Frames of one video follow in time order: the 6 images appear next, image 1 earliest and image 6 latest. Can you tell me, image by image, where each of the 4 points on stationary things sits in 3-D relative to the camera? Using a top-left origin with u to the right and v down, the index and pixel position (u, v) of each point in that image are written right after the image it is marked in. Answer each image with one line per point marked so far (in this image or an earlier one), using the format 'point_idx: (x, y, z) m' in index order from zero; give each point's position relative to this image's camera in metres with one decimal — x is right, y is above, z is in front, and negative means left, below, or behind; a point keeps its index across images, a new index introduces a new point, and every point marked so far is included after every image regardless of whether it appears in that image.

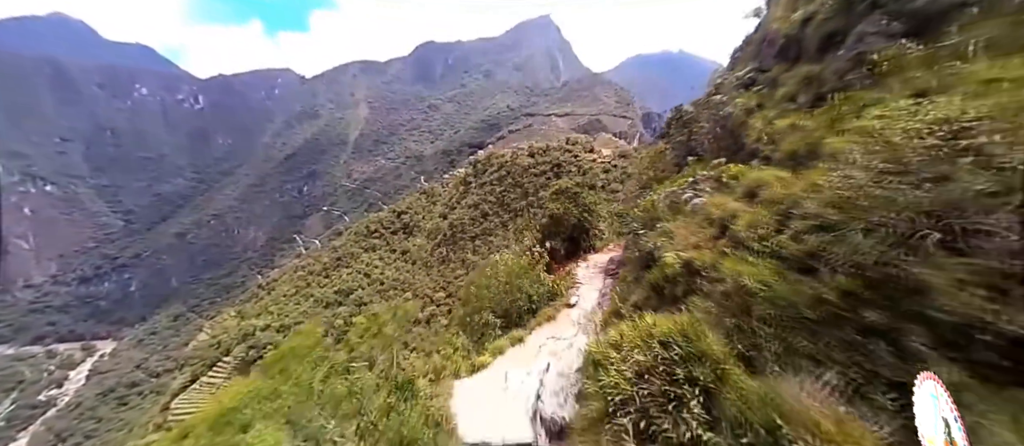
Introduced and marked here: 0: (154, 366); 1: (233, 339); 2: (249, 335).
0: (-32.3, -12.4, +25.0) m
1: (-21.6, -8.5, +22.0) m
2: (-20.3, -8.1, +21.6) m
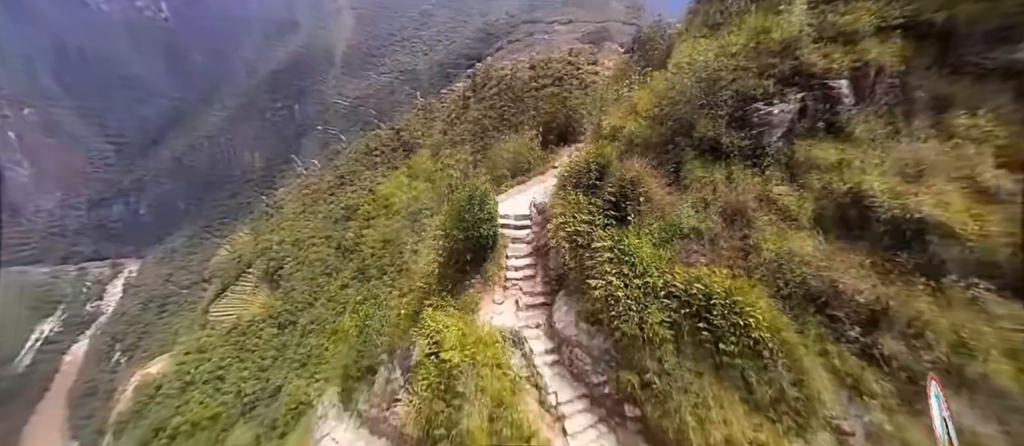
0: (-32.7, -5.4, +28.1) m
1: (-21.8, -2.3, +24.4) m
2: (-20.5, -2.0, +24.0) m
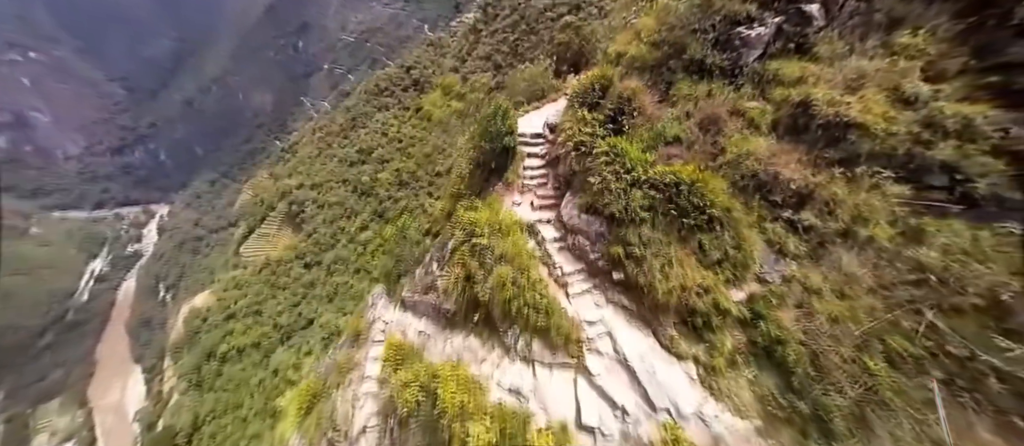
0: (-31.8, 0.0, +30.1) m
1: (-21.0, +2.3, +25.7) m
2: (-19.7, +2.5, +25.2) m
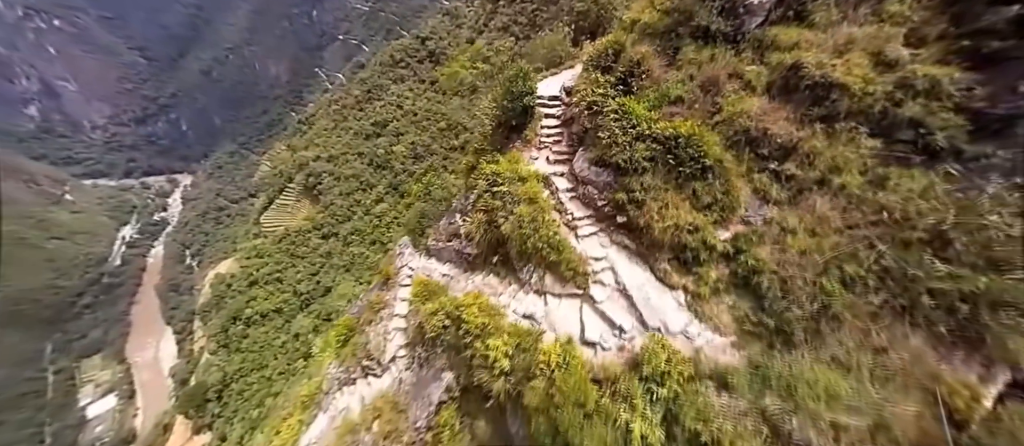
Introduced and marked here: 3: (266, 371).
0: (-30.7, +3.2, +31.3) m
1: (-20.0, +4.9, +26.5) m
2: (-18.7, +5.0, +26.0) m
3: (-15.4, -9.3, +18.0) m
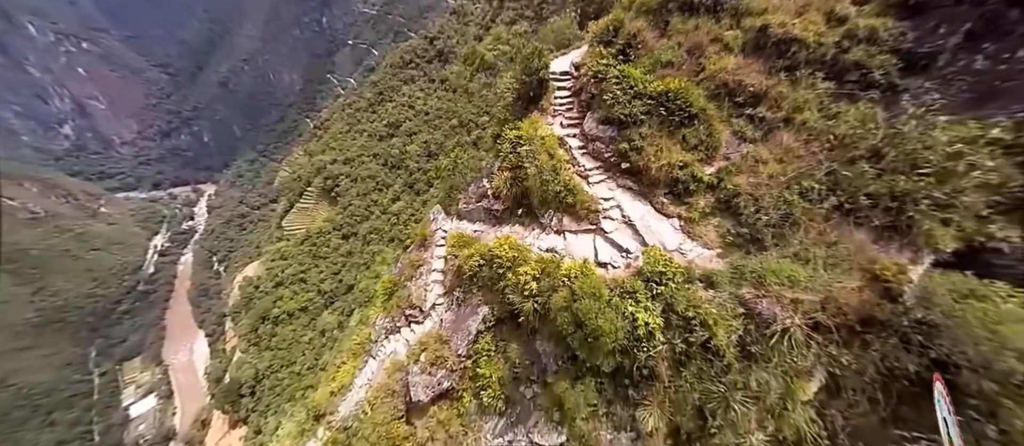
0: (-29.6, +2.8, +33.0) m
1: (-19.2, +4.9, +27.9) m
2: (-17.9, +5.1, +27.2) m
3: (-14.2, -9.2, +19.3) m
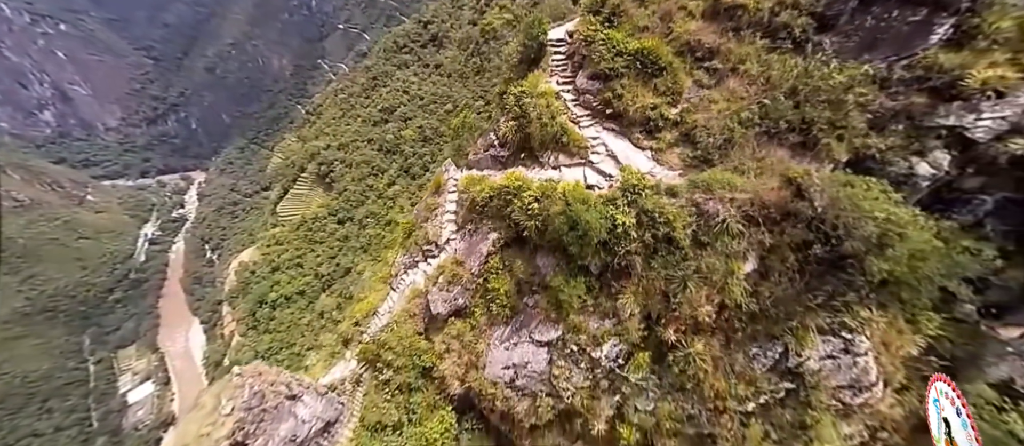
0: (-30.2, +4.5, +33.1) m
1: (-19.6, +6.5, +28.2) m
2: (-18.3, +6.7, +27.6) m
3: (-14.4, -7.7, +20.1) m
